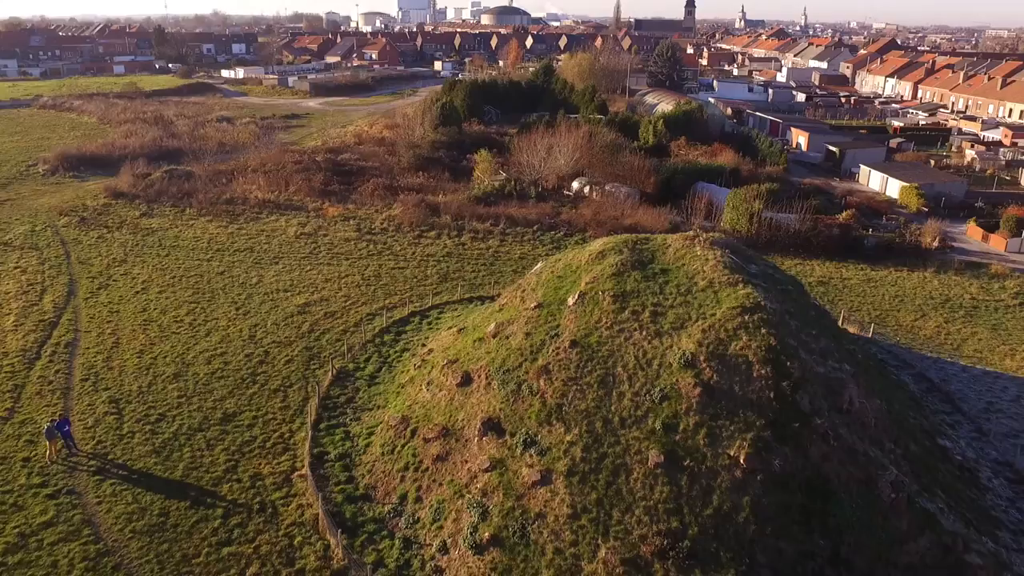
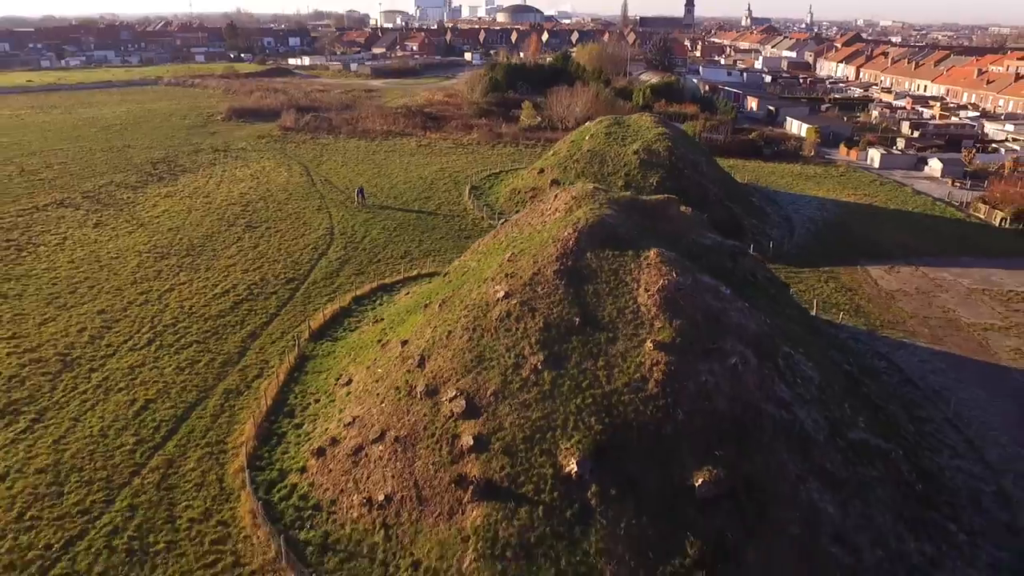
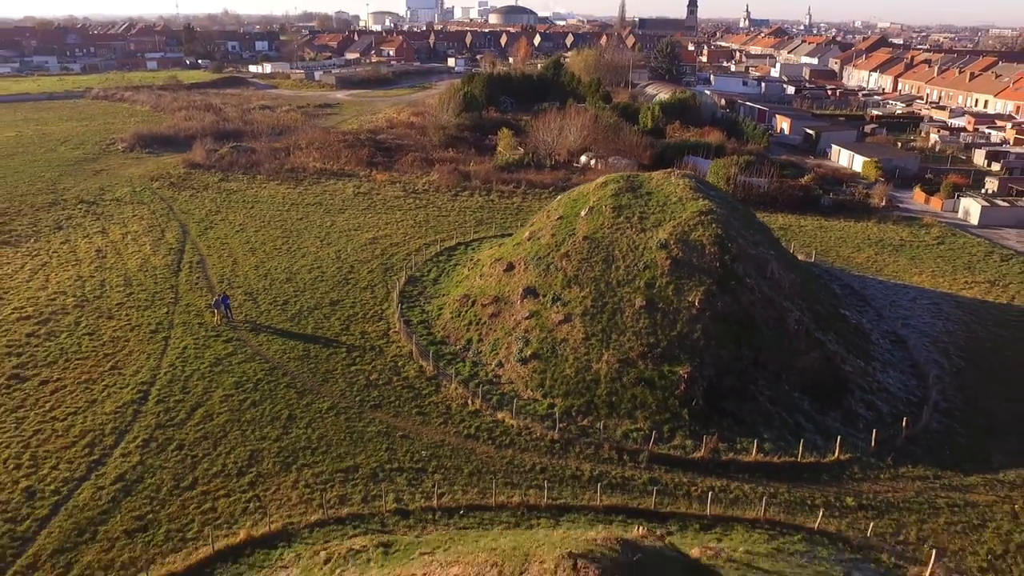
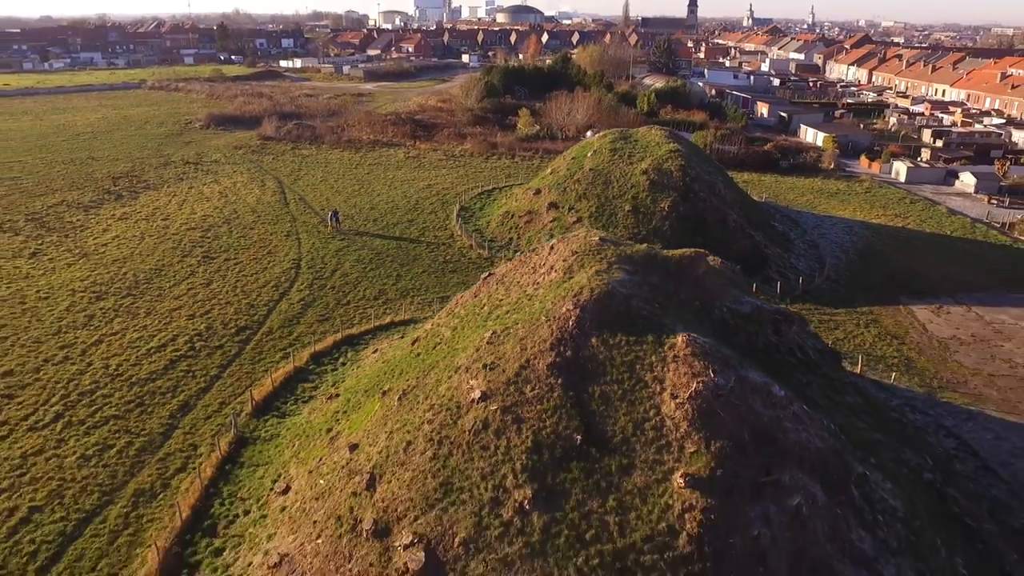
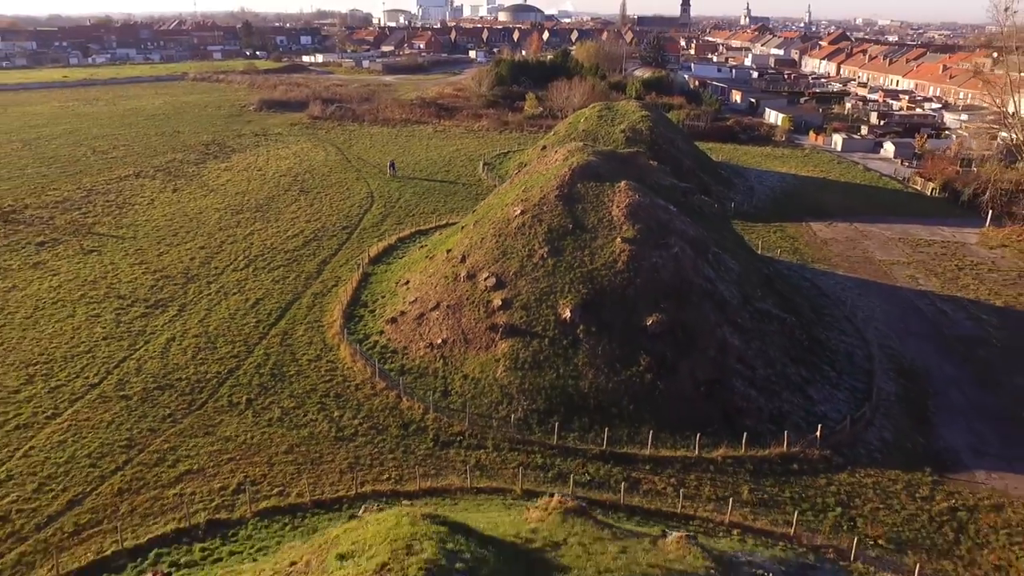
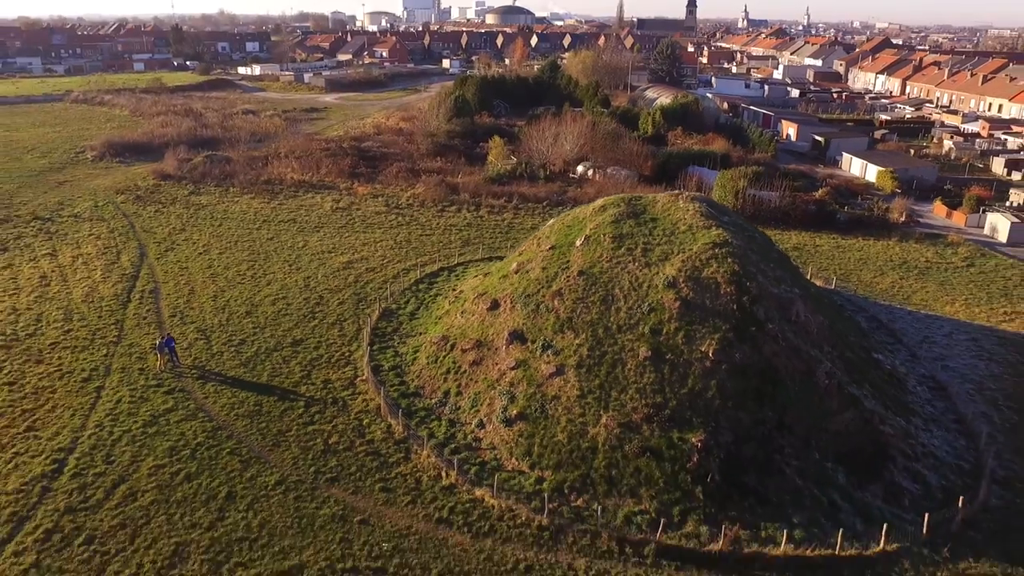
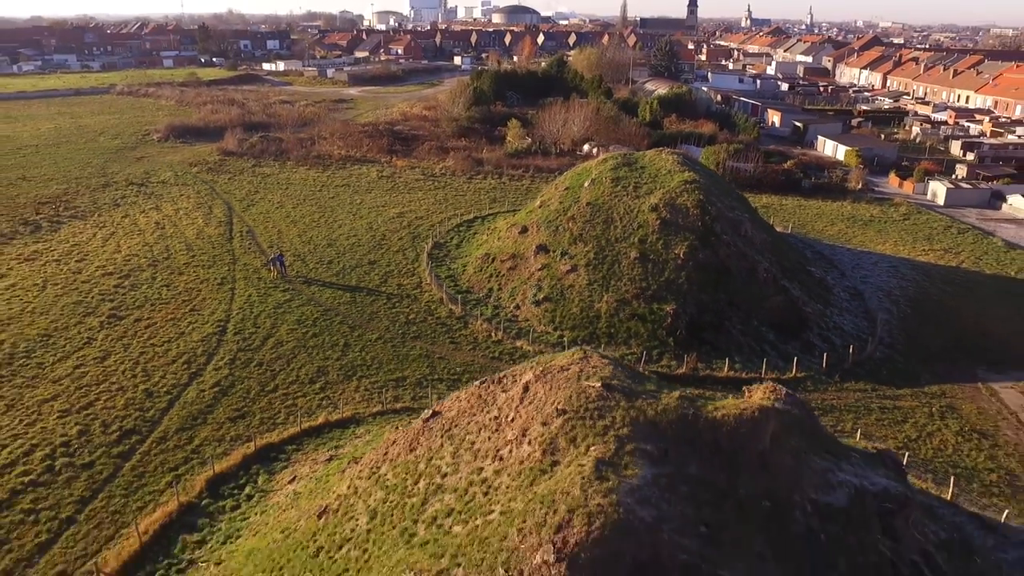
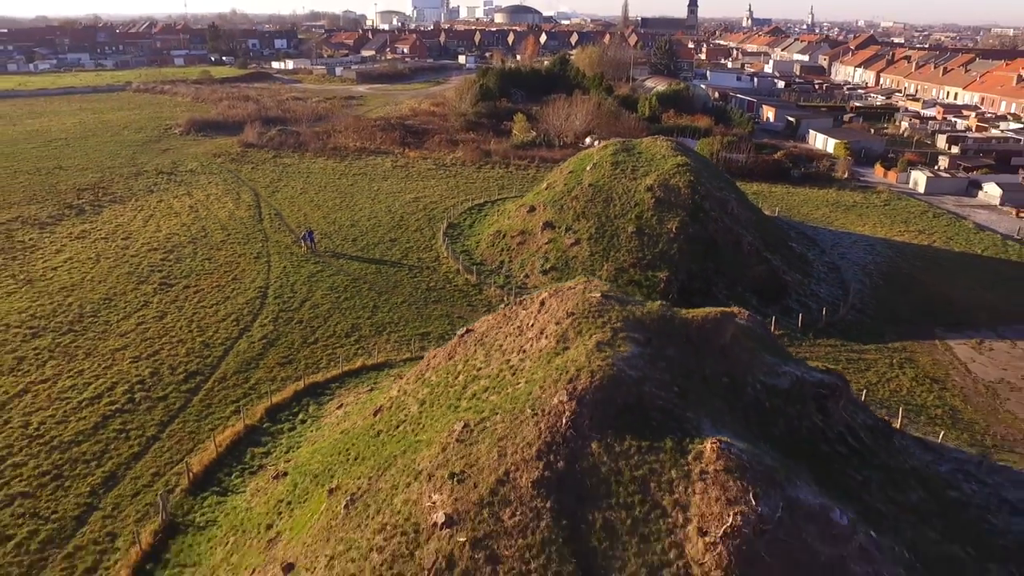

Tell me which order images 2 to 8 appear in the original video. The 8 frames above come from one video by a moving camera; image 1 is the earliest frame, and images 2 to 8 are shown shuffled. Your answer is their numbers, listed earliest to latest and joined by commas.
6, 3, 7, 8, 4, 2, 5
